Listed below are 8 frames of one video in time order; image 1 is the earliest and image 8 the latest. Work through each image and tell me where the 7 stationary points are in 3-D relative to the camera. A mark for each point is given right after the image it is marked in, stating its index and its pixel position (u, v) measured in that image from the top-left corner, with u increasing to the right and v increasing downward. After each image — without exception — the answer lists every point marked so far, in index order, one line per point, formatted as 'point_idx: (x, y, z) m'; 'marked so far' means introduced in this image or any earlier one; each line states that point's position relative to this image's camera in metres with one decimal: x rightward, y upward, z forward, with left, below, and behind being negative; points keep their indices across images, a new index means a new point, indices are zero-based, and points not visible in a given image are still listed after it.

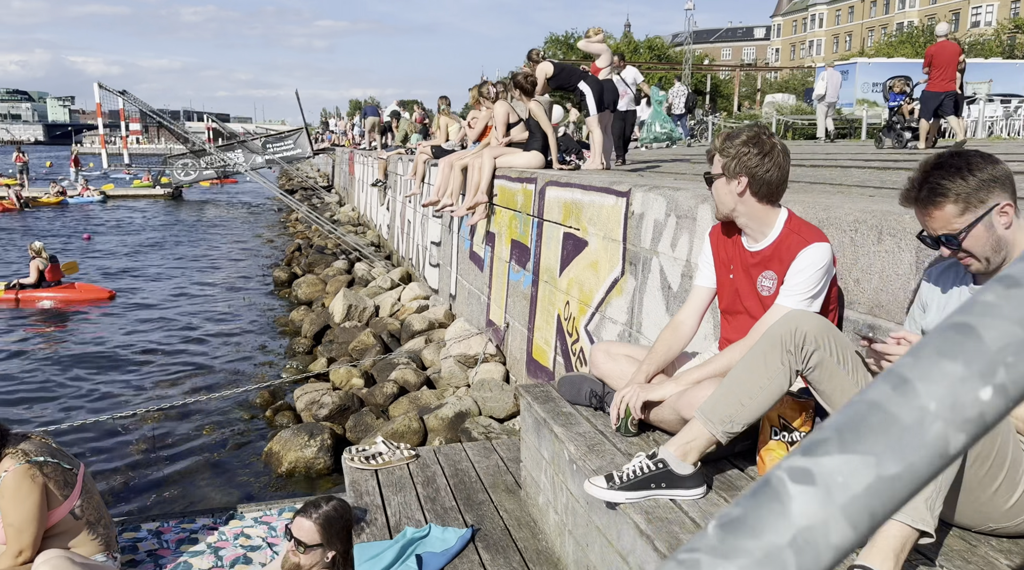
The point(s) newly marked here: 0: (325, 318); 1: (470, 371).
0: (-2.8, -0.4, +12.2) m
1: (-0.5, -0.9, +9.1) m
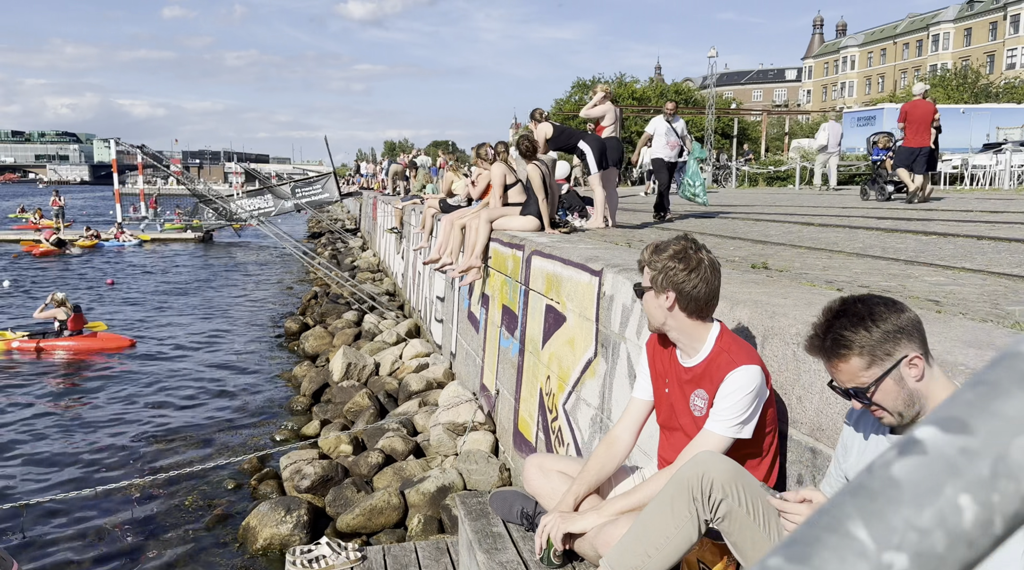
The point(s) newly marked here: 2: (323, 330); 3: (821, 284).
0: (-2.8, -1.3, +12.1) m
1: (-0.6, -1.7, +8.8) m
2: (-3.7, -0.7, +15.8) m
3: (+1.9, 0.0, +5.2) m
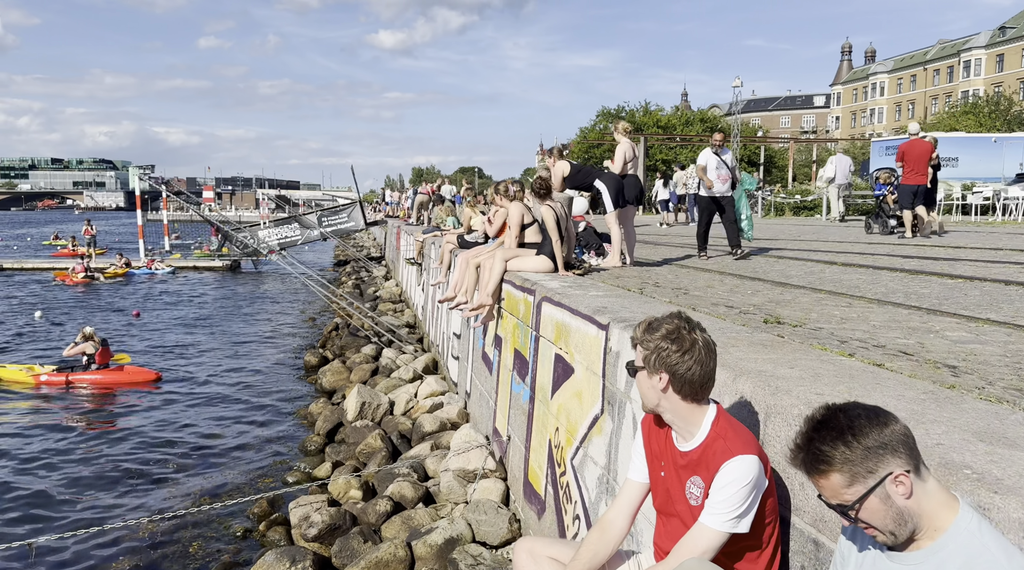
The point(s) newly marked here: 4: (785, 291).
0: (-2.5, -1.9, +12.0) m
1: (-0.5, -2.1, +8.7) m
2: (-3.3, -1.4, +15.8) m
3: (+1.9, -0.4, +4.9) m
4: (+3.0, -0.1, +9.2) m
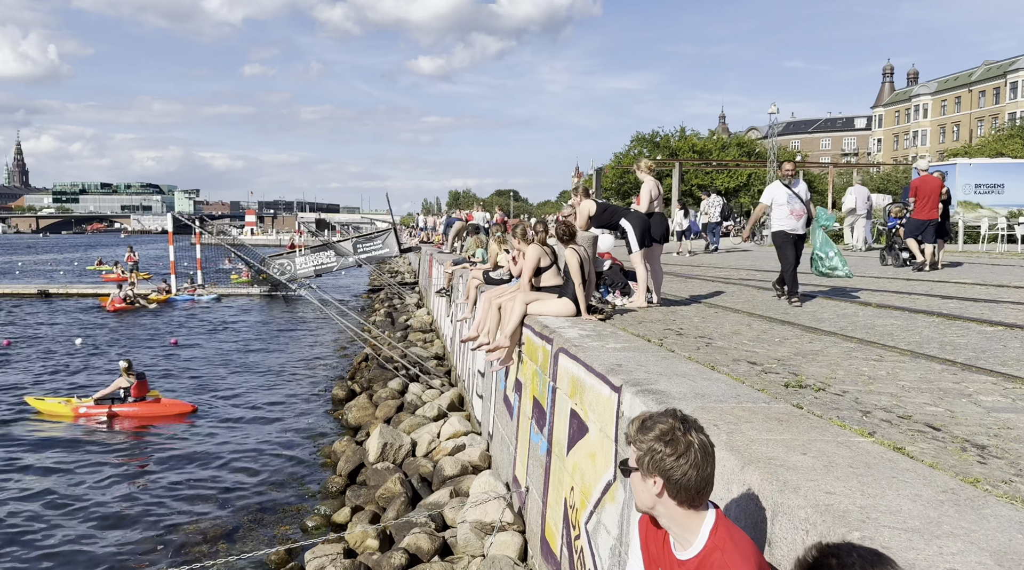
0: (-2.2, -2.4, +11.9) m
1: (-0.3, -2.6, +8.5) m
2: (-2.8, -2.1, +15.7) m
3: (+1.9, -0.8, +4.7) m
4: (+3.2, -0.6, +8.9) m
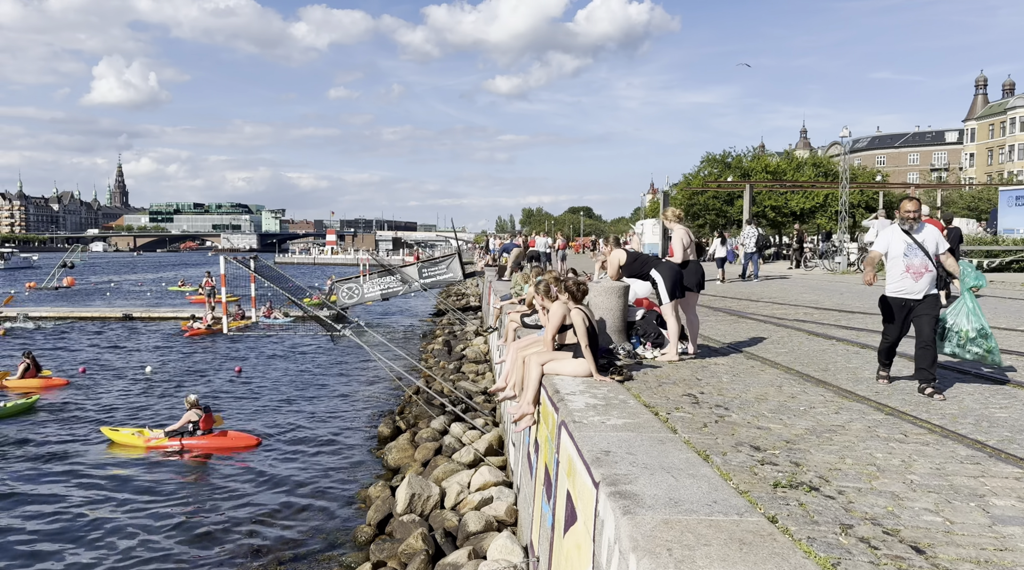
0: (-1.8, -3.2, +12.0) m
1: (-0.2, -3.3, +8.3) m
2: (-2.0, -2.9, +15.8) m
3: (+1.7, -1.4, +4.4) m
4: (+3.4, -1.3, +8.4) m
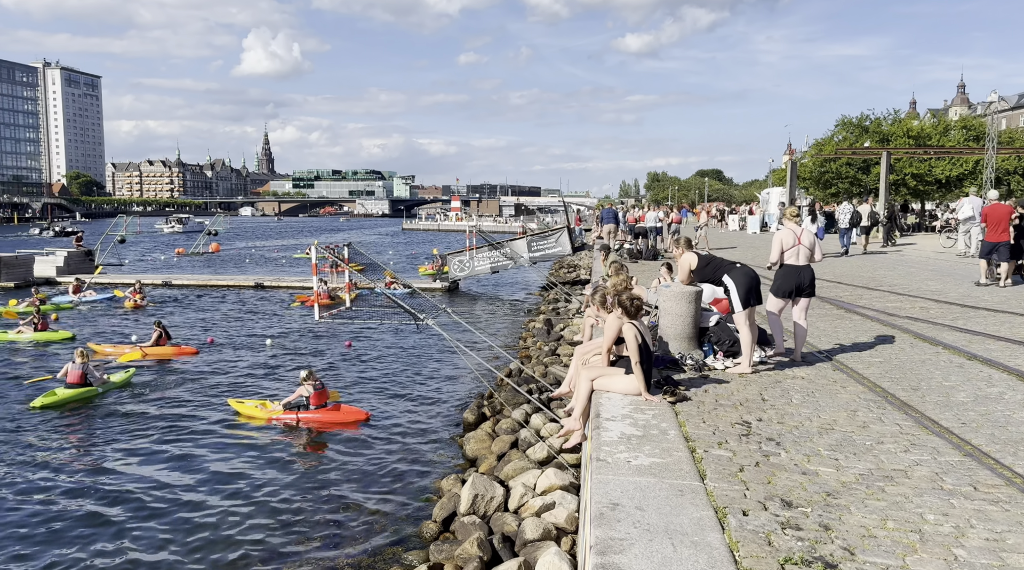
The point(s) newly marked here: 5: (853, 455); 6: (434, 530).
0: (-0.8, -3.2, +12.0) m
1: (+0.2, -3.5, +8.2) m
2: (-0.4, -2.7, +15.8) m
3: (+1.4, -1.8, +3.9) m
4: (+3.7, -1.5, +7.7) m
5: (+3.1, -1.5, +7.4) m
6: (-1.1, -3.5, +11.5) m
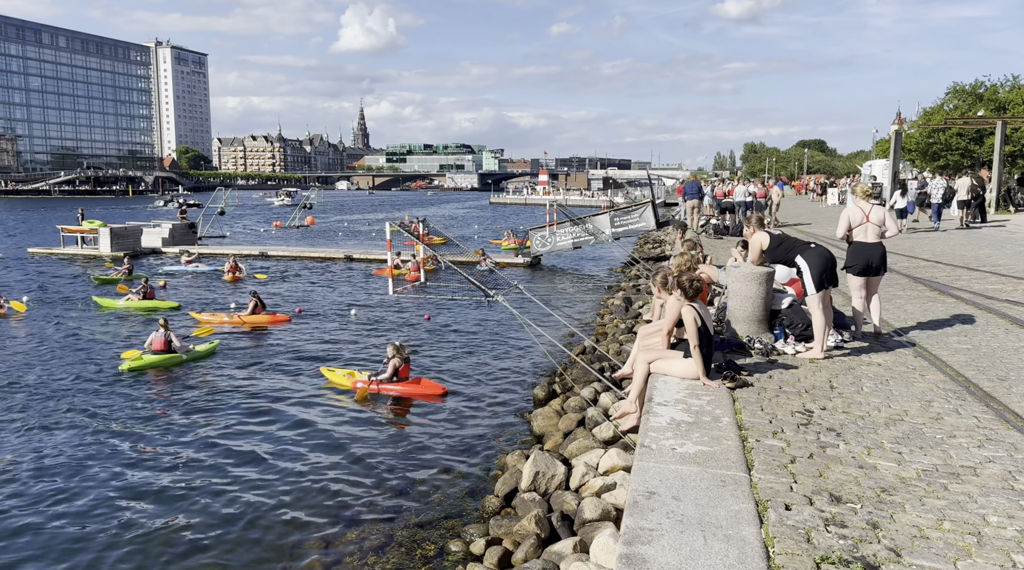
0: (+0.1, -2.8, +12.1) m
1: (+0.7, -3.3, +8.2) m
2: (+0.9, -2.3, +15.8) m
3: (+1.4, -1.7, +3.7) m
4: (+4.2, -1.3, +7.2) m
5: (+3.5, -1.4, +7.0) m
6: (-0.2, -3.1, +11.7) m
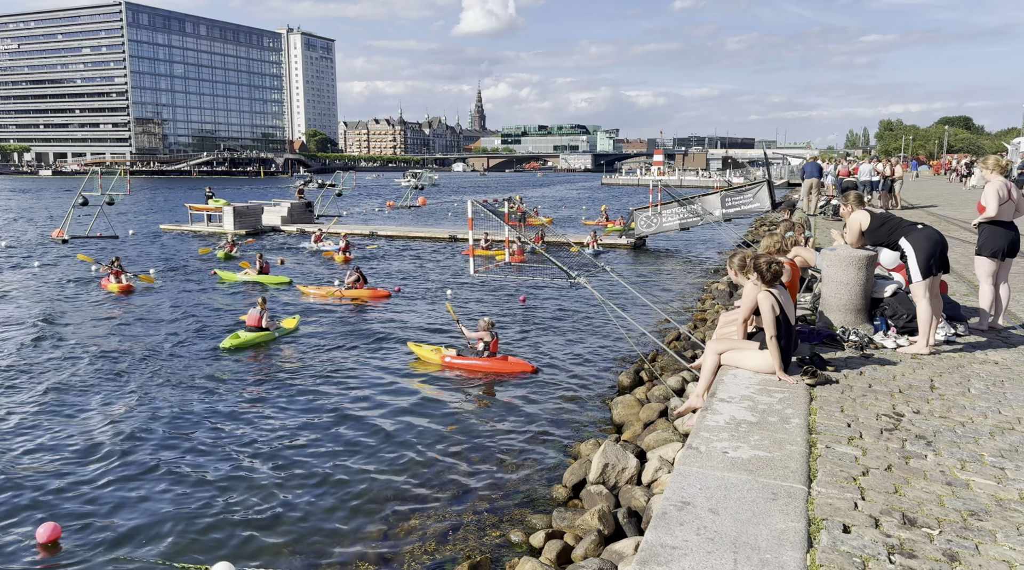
0: (+1.1, -2.6, +11.5) m
1: (+1.1, -3.1, +7.5) m
2: (+2.5, -1.9, +15.0) m
3: (+1.2, -1.6, +3.0) m
4: (+4.4, -1.3, +6.0) m
5: (+3.7, -1.3, +5.9) m
6: (+0.7, -2.9, +11.1) m
